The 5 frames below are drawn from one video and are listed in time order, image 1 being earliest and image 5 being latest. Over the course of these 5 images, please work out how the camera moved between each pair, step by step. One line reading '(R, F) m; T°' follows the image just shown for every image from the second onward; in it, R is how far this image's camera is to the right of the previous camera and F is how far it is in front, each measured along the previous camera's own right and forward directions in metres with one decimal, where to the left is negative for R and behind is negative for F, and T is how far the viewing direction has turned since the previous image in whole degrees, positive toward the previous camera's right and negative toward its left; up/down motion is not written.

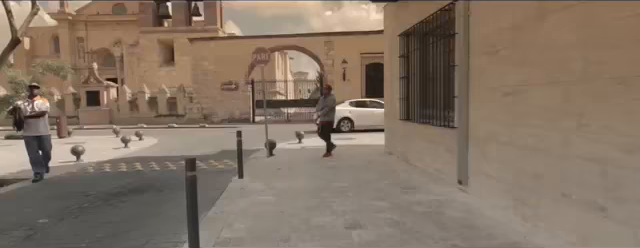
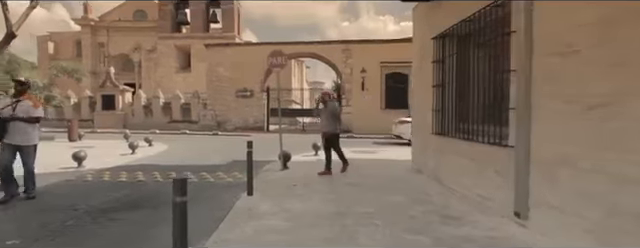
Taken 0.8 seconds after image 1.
(-0.2, +1.2) m; -2°
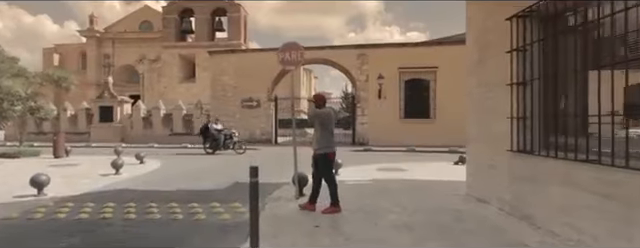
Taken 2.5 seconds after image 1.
(-0.5, +2.7) m; -1°
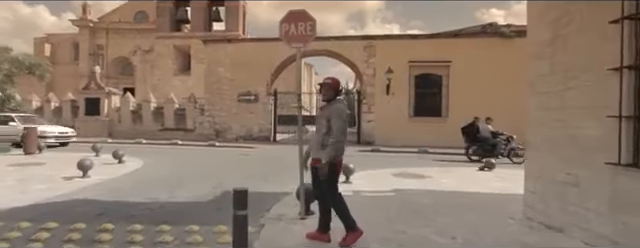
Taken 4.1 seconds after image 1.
(-0.3, +2.2) m; 0°
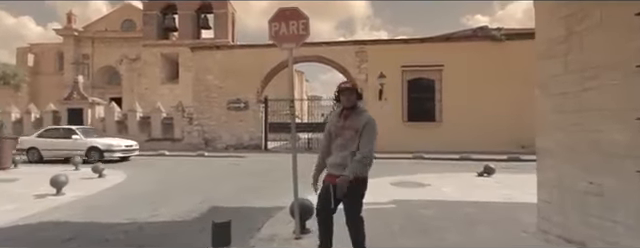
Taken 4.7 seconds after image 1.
(-0.1, +0.6) m; +2°
